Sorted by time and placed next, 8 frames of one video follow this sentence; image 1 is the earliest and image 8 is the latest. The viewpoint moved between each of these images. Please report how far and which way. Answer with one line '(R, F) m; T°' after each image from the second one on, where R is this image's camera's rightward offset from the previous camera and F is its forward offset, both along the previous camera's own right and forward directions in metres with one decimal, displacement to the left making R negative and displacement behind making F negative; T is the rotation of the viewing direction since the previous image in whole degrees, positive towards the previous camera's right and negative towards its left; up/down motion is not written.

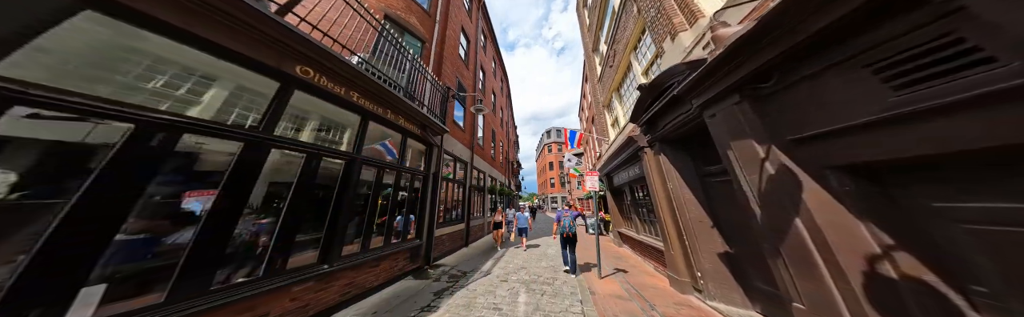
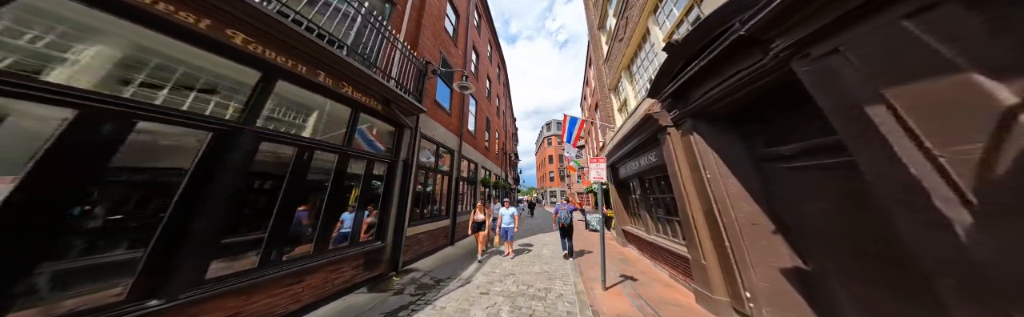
(+0.3, +1.2) m; 0°
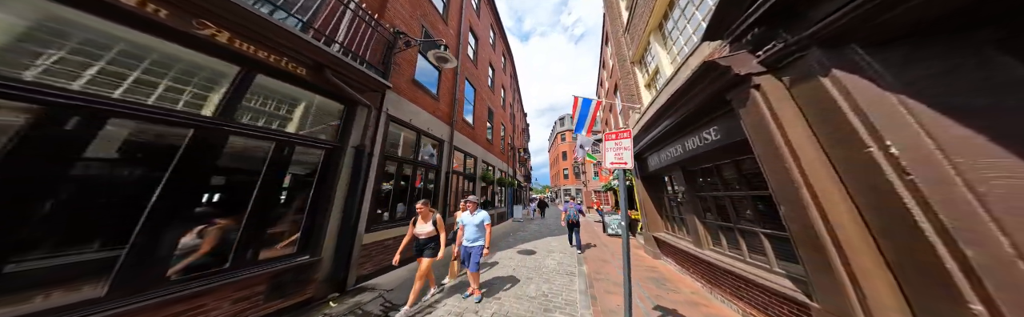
(+0.7, +1.6) m; -4°
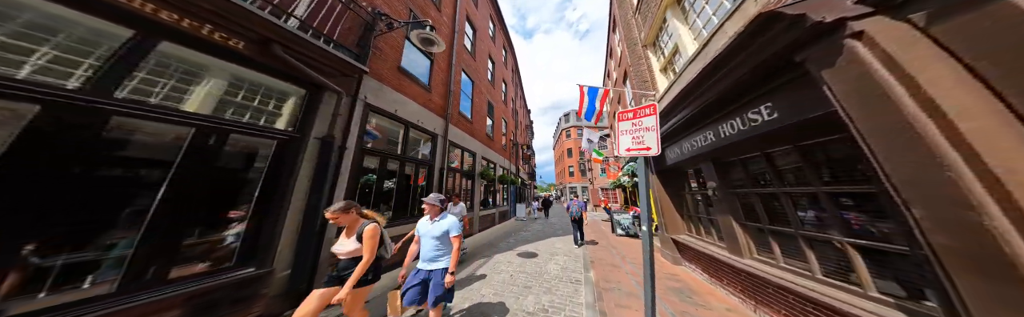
(+0.2, +0.7) m; -1°
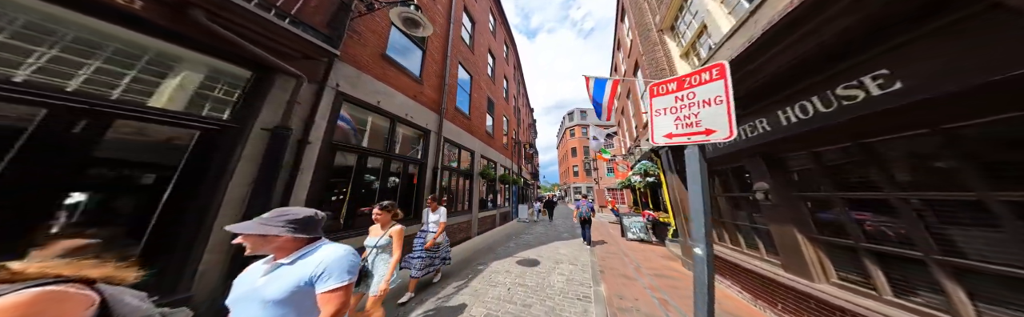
(+0.2, +0.7) m; -1°
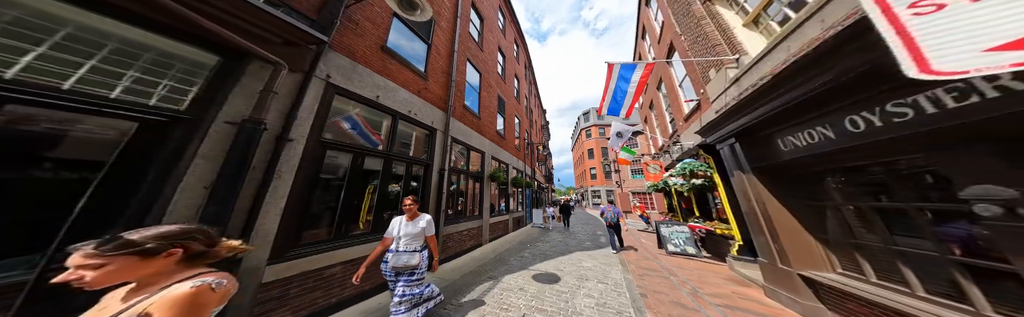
(0.0, +0.7) m; -4°
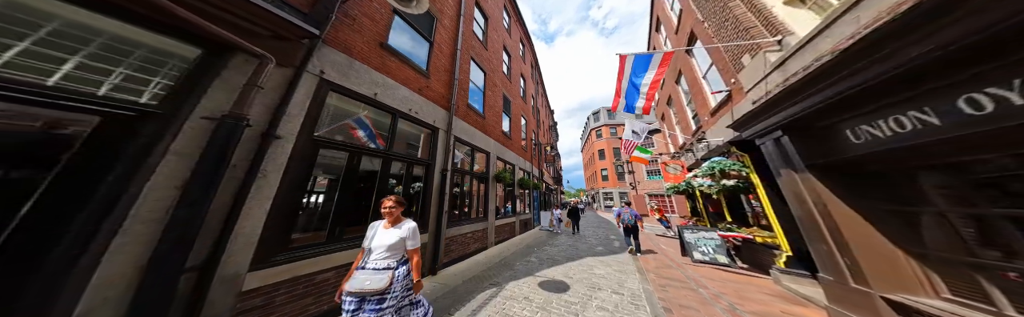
(+0.1, +0.3) m; -3°
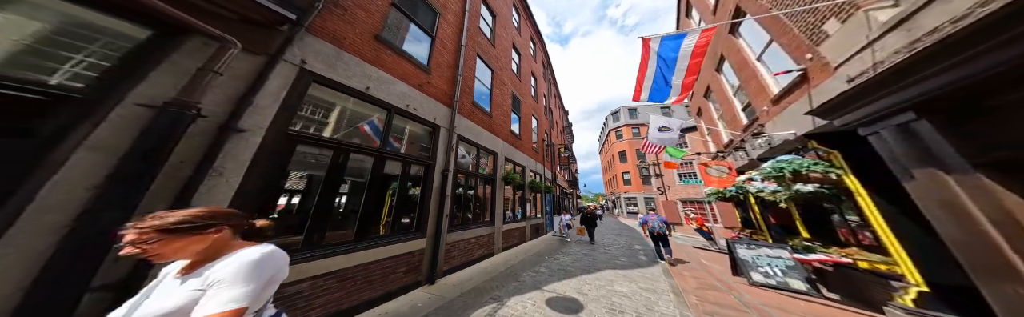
(+0.3, +0.6) m; -5°
